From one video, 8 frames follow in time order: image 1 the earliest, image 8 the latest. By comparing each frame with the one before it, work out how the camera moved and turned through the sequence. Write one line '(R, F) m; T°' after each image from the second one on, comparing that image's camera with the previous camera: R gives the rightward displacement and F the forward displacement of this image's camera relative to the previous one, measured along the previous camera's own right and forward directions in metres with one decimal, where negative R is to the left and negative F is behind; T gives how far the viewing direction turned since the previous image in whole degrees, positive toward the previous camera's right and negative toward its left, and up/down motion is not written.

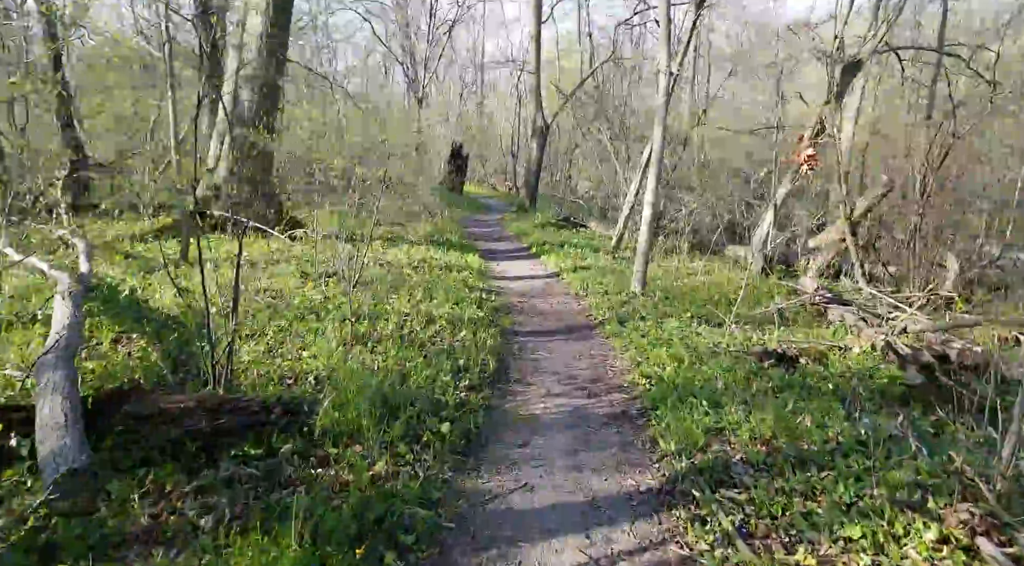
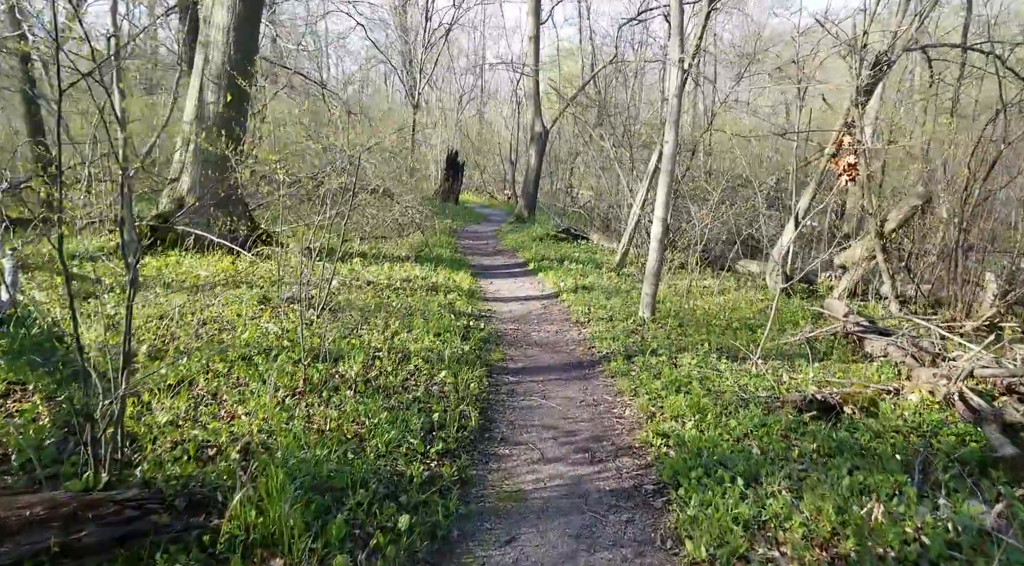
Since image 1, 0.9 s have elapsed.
(+0.1, +1.1) m; 0°
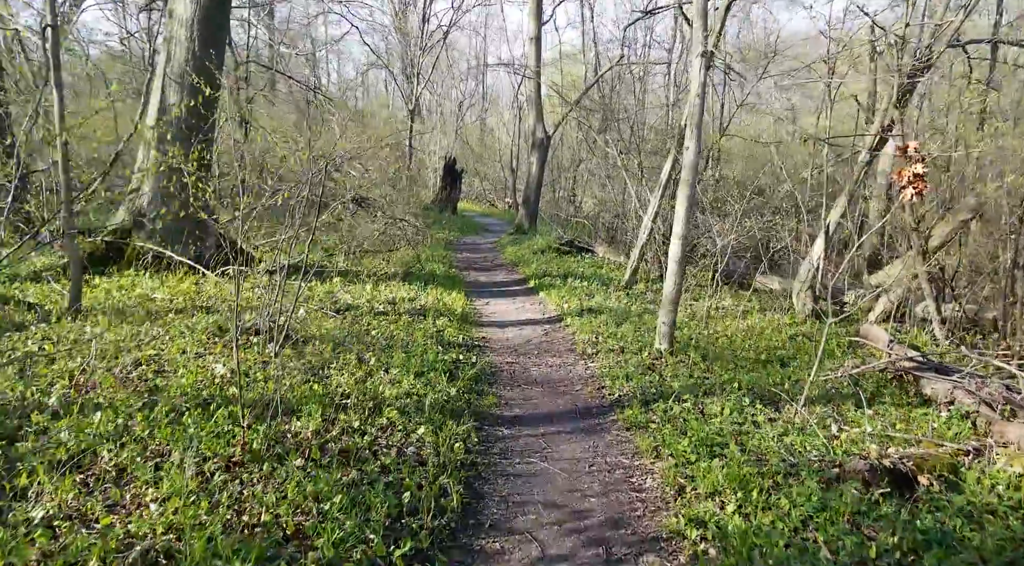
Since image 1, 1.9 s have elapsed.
(+0.1, +1.1) m; 0°
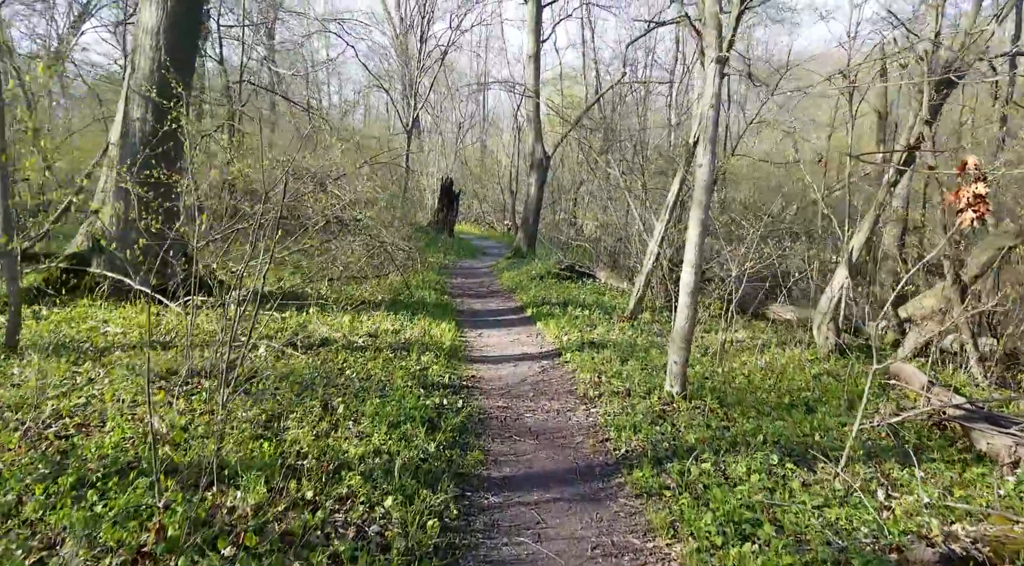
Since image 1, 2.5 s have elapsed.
(+0.1, +0.8) m; 0°
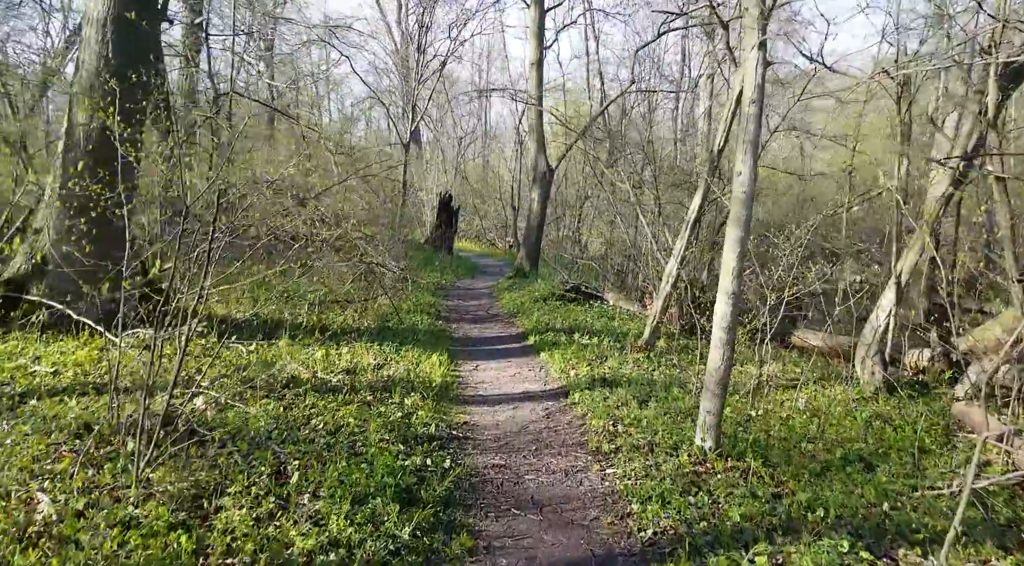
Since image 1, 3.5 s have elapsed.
(0.0, +1.1) m; 0°
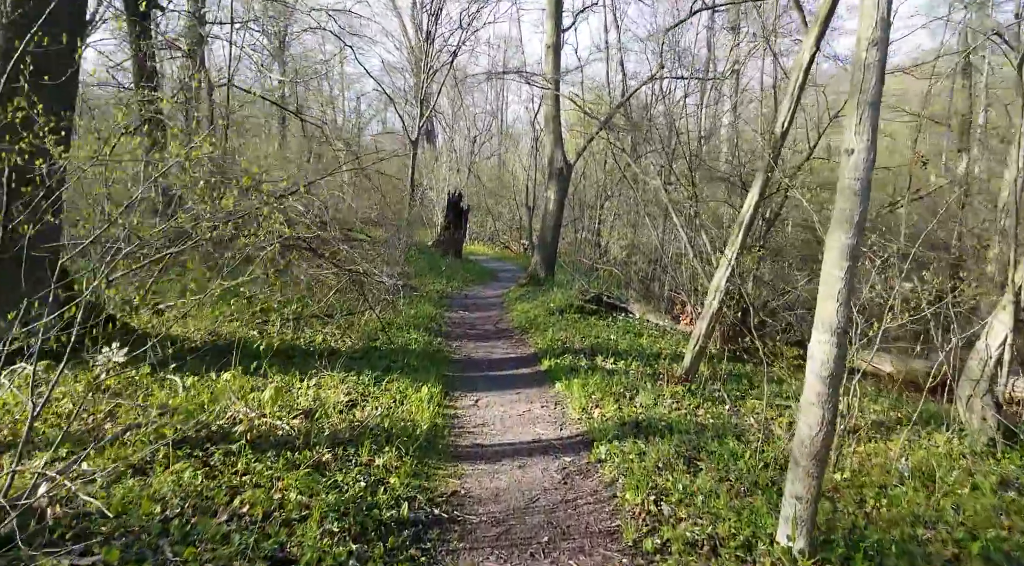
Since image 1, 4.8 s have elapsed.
(+0.1, +1.6) m; -1°
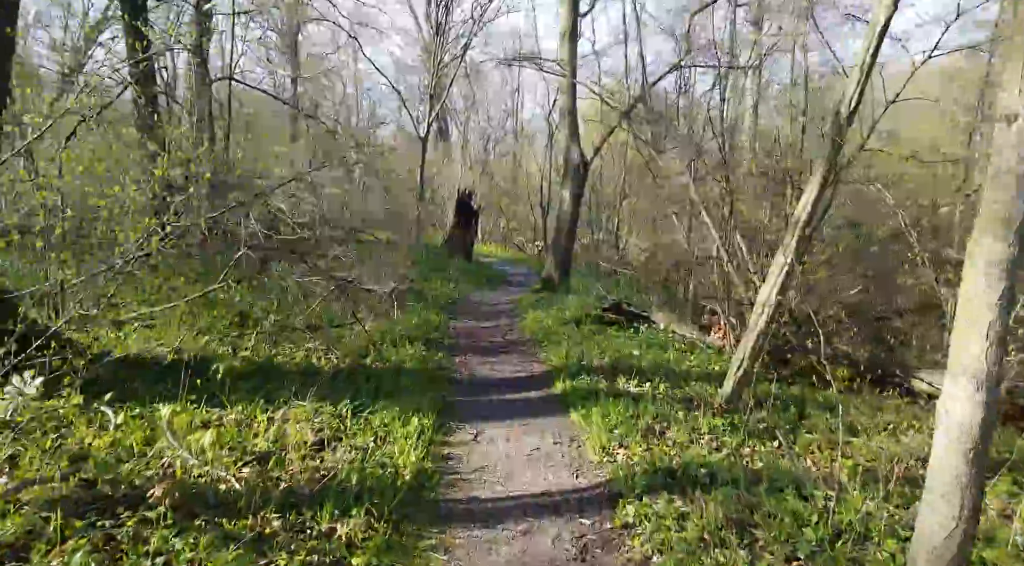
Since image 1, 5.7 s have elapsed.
(+0.1, +1.1) m; -1°
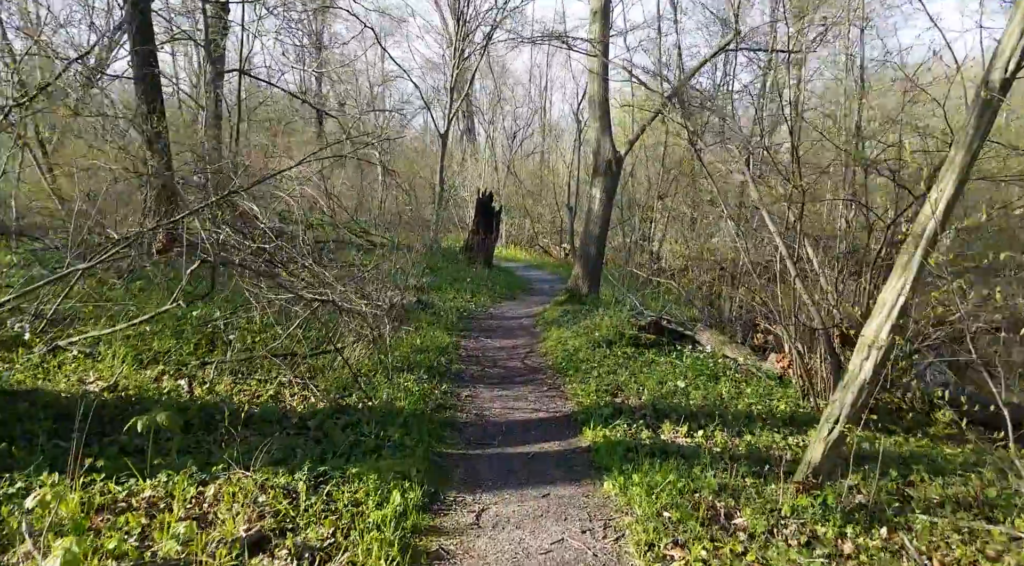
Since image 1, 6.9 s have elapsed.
(+0.1, +1.5) m; -2°
